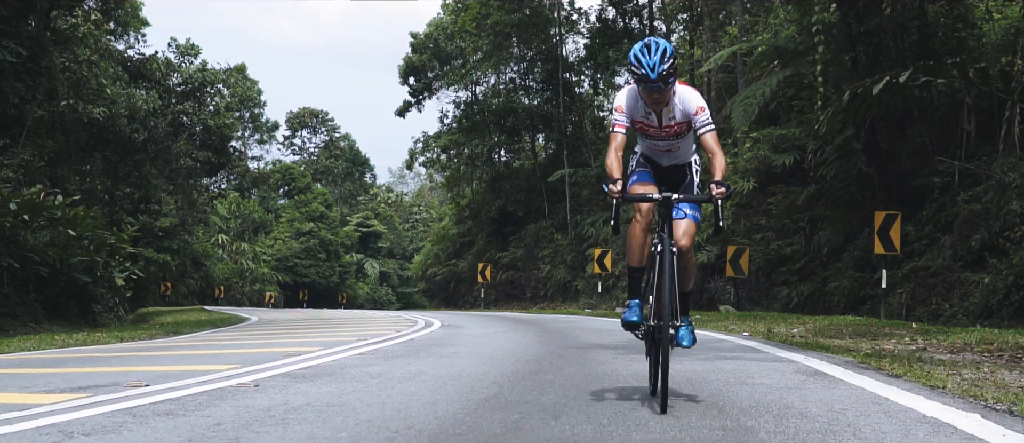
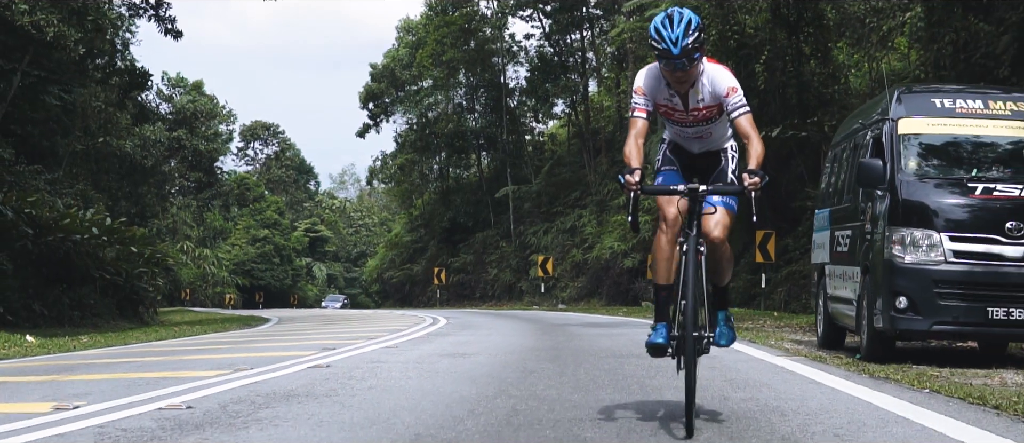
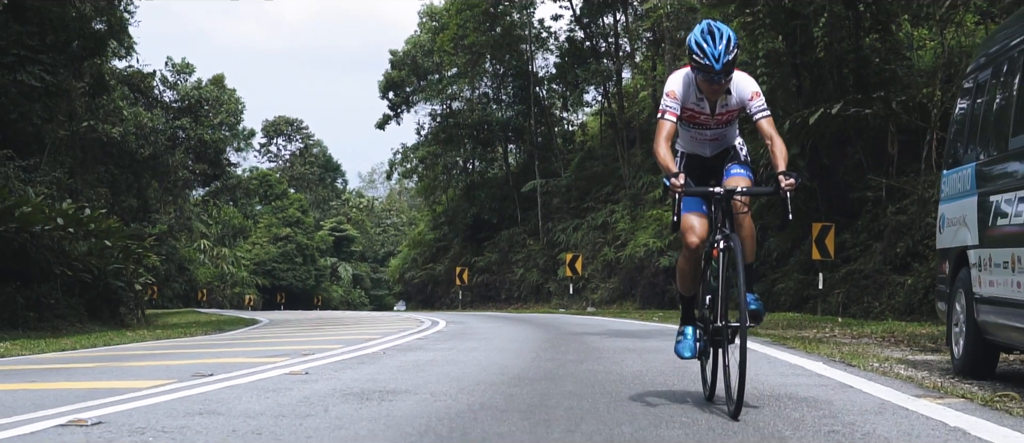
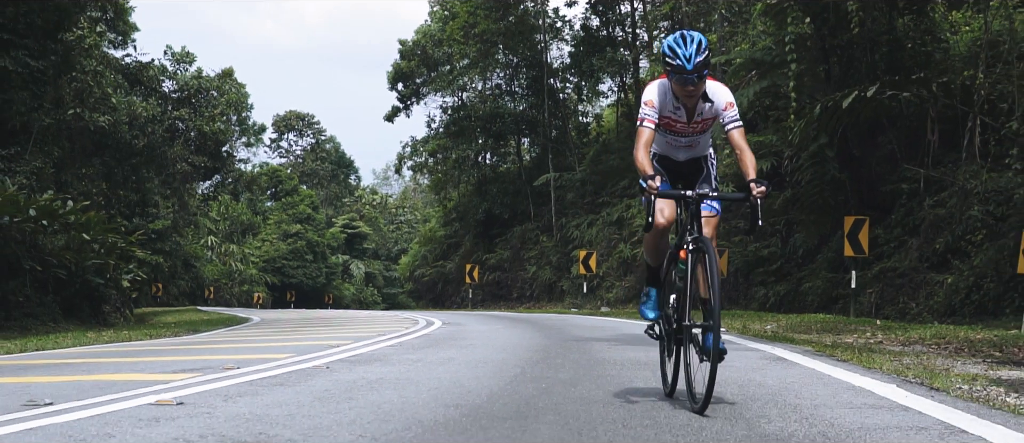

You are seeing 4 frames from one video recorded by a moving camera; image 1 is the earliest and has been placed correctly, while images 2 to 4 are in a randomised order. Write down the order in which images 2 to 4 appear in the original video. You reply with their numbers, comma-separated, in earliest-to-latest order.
4, 3, 2
